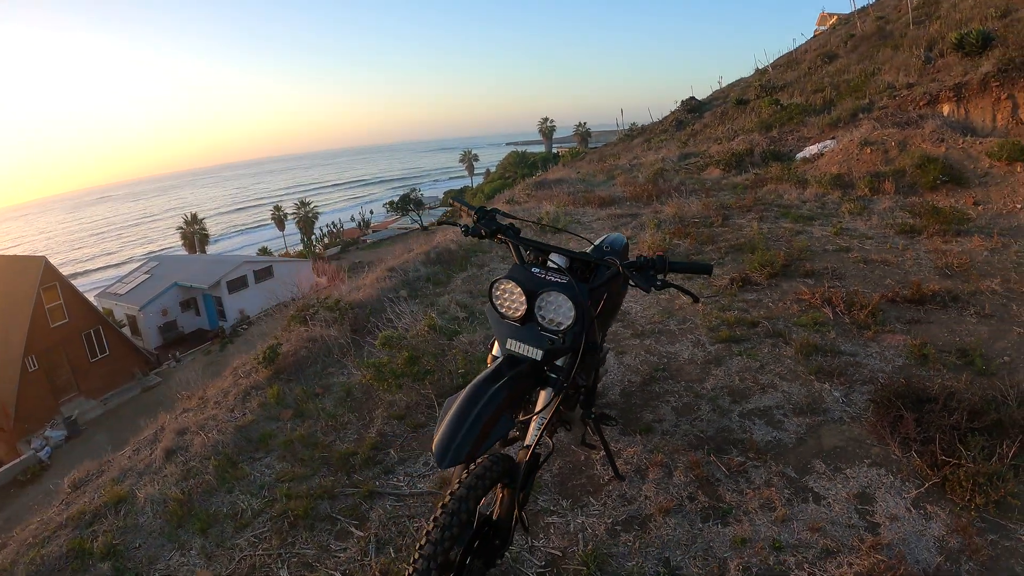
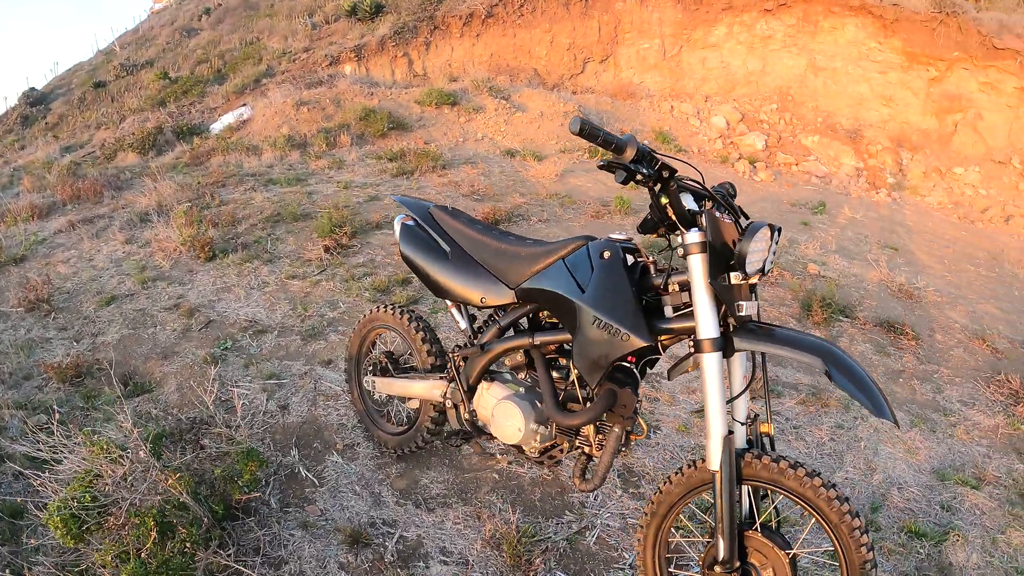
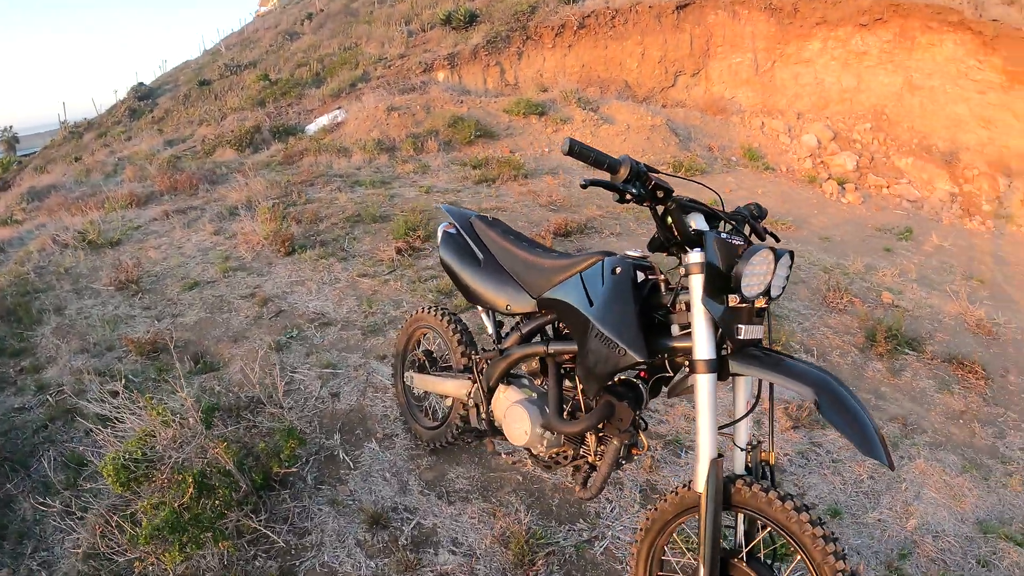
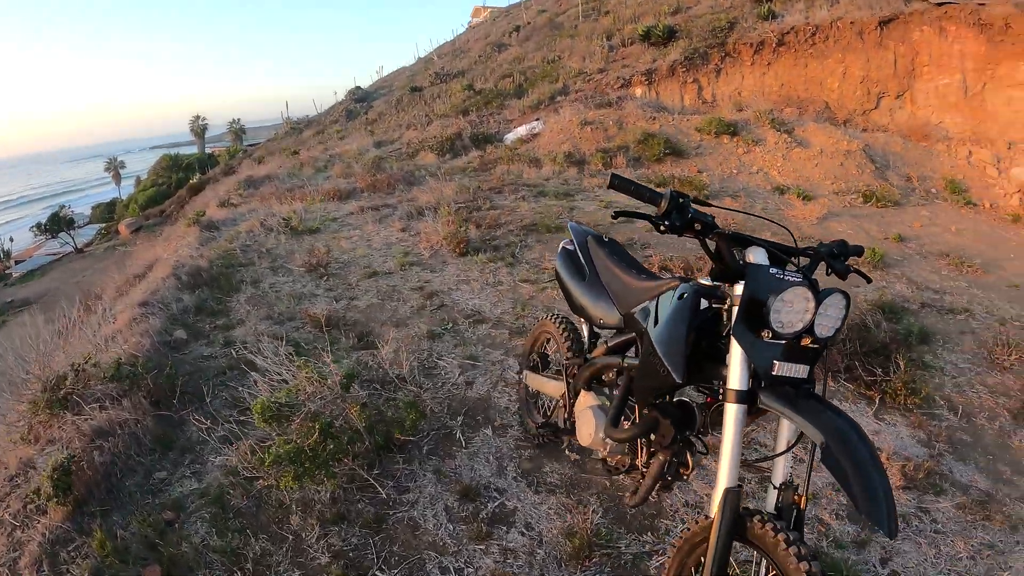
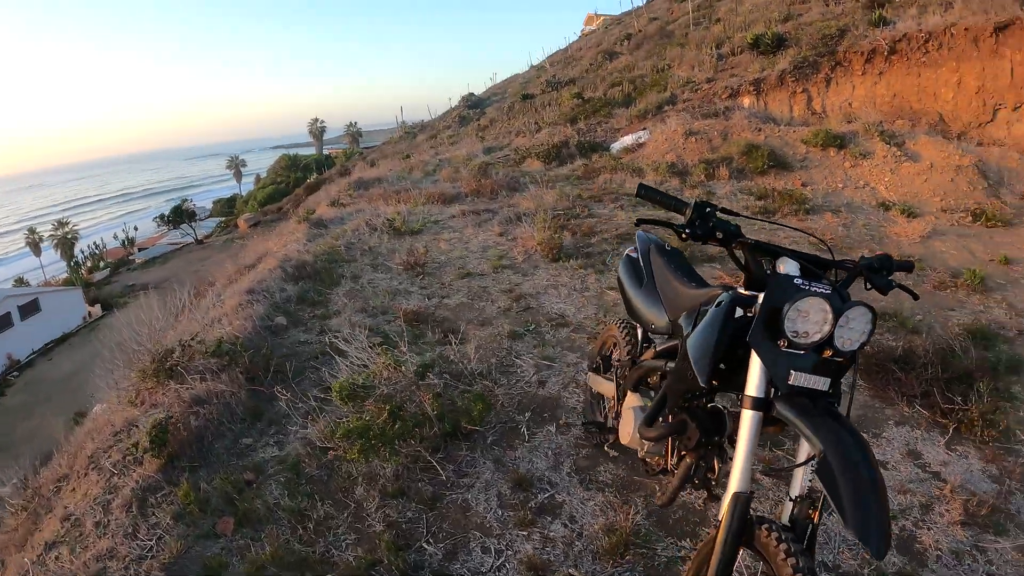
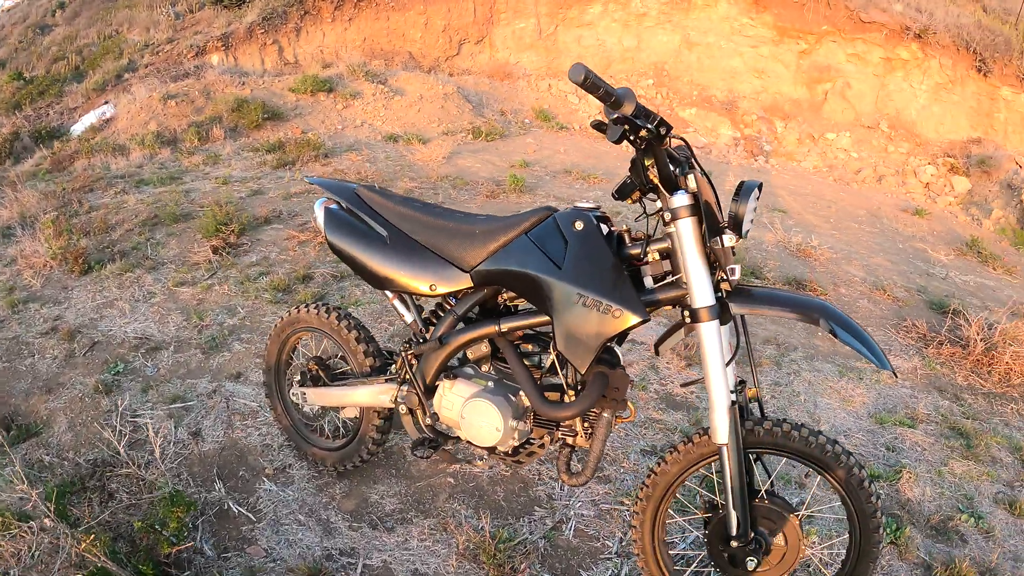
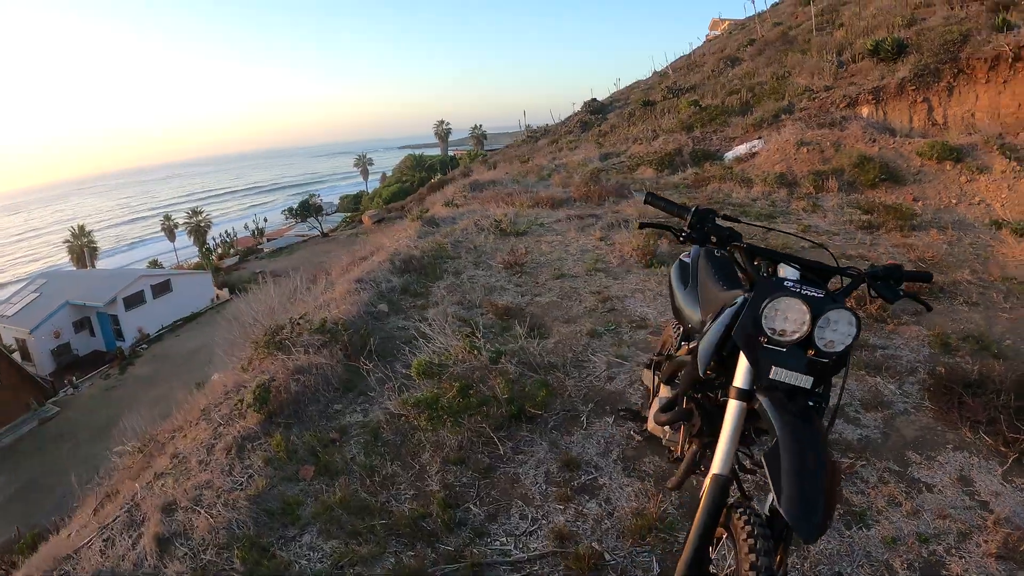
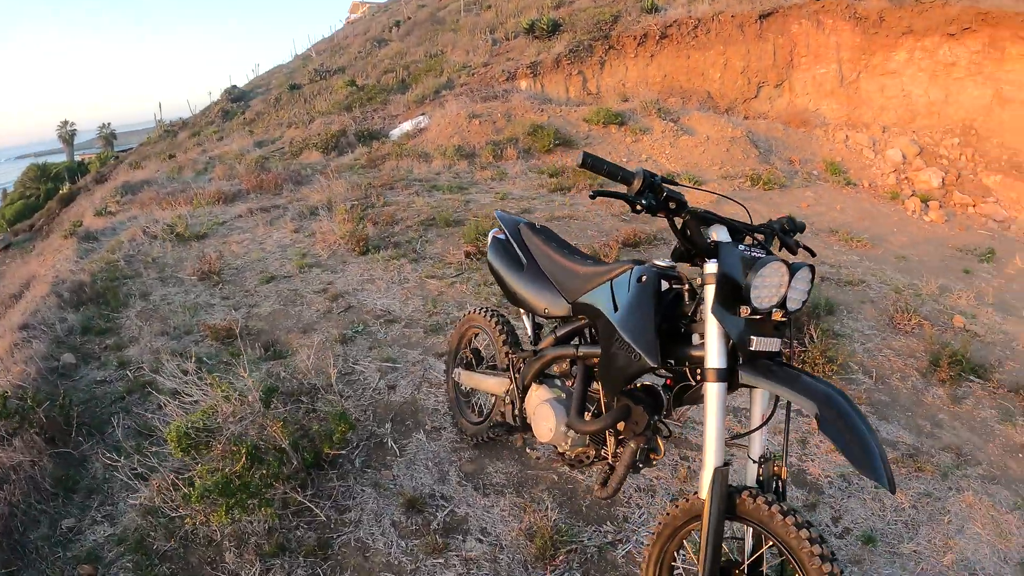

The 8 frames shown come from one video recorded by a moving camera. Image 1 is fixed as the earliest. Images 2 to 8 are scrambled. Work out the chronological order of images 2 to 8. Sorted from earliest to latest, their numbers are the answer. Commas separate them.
7, 5, 4, 8, 3, 2, 6
